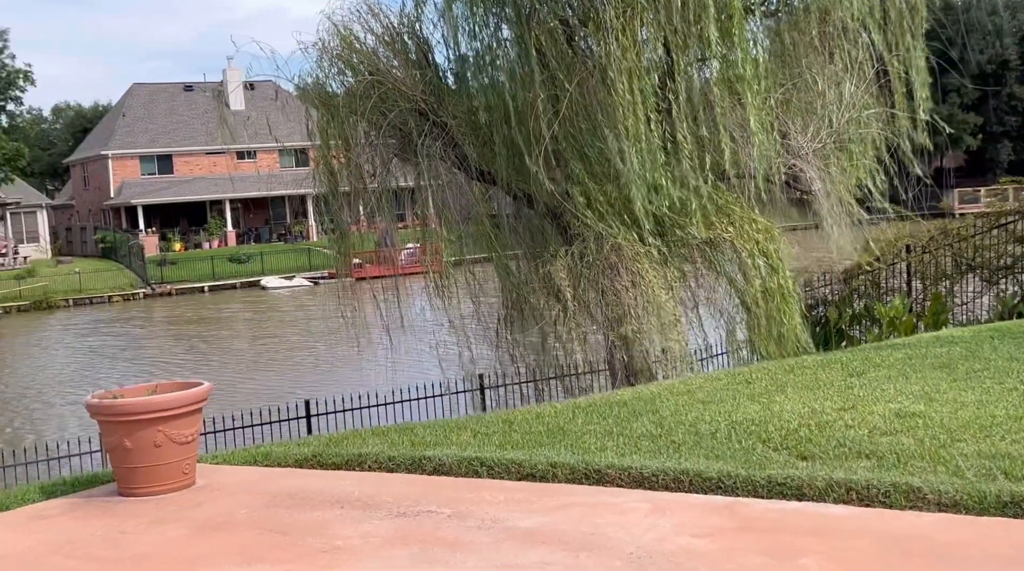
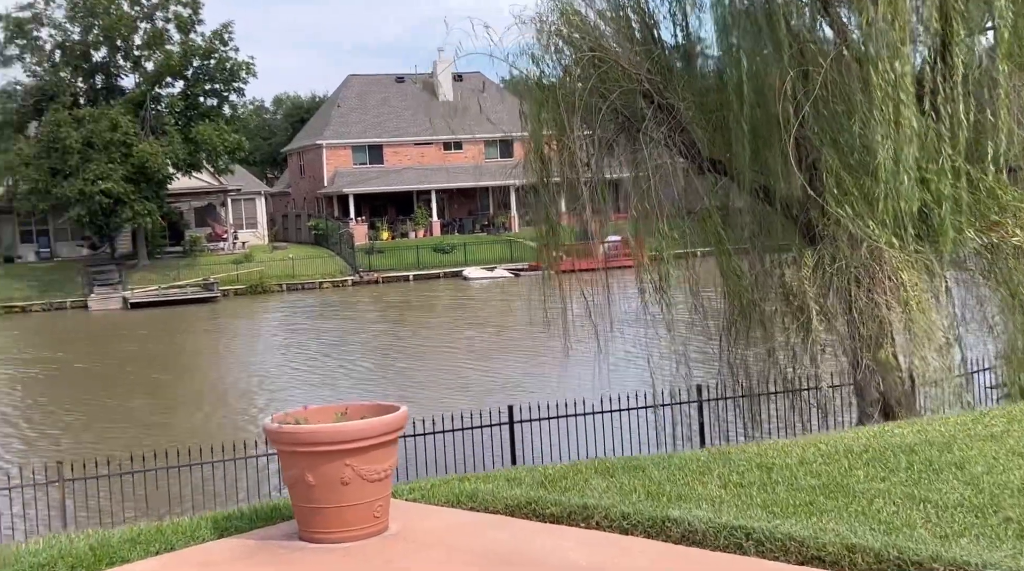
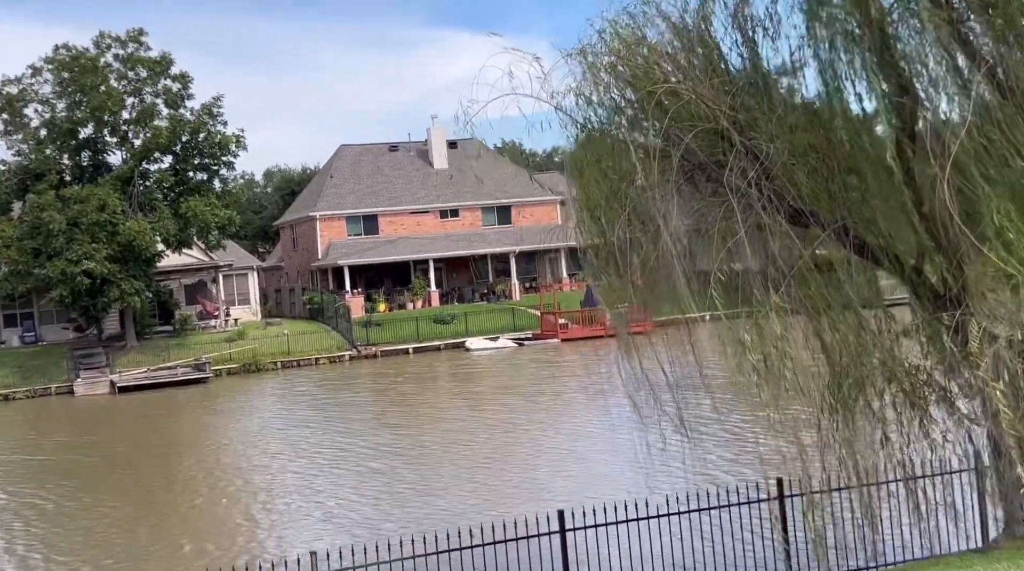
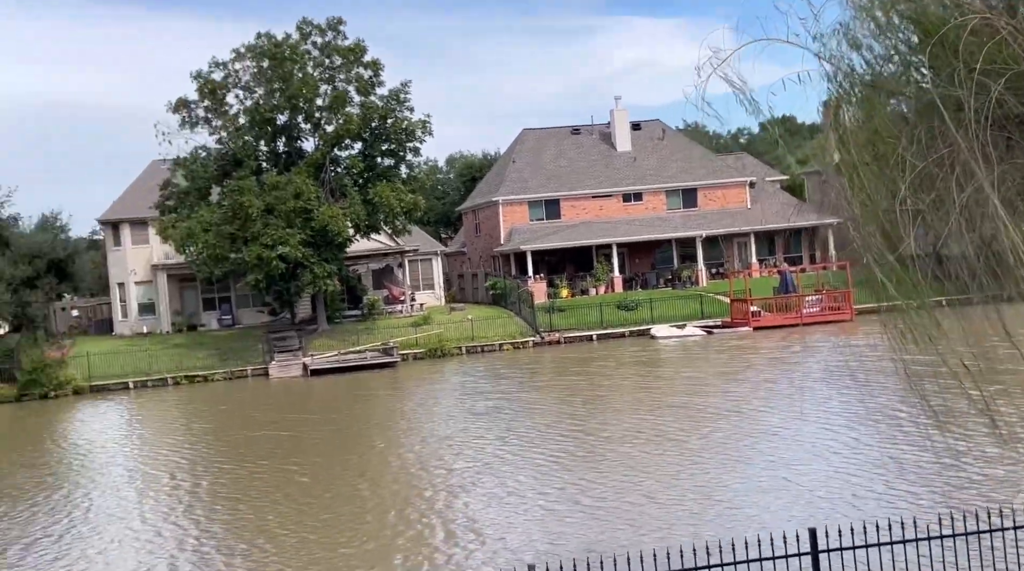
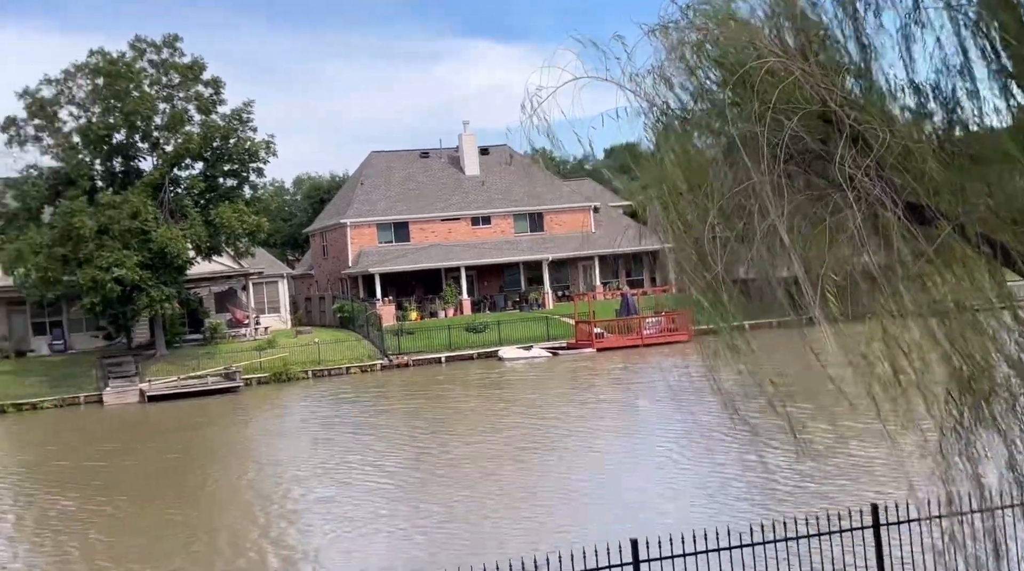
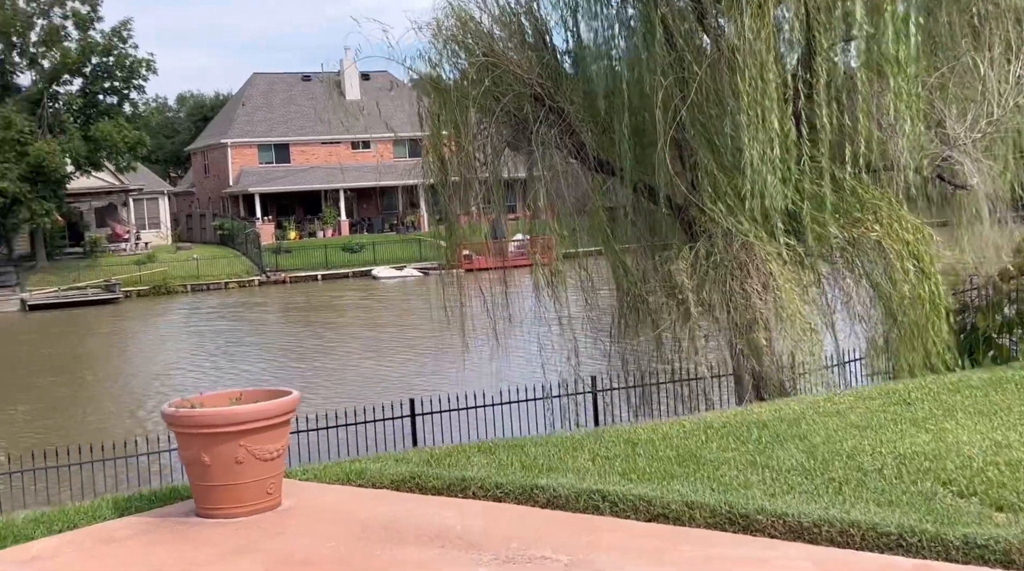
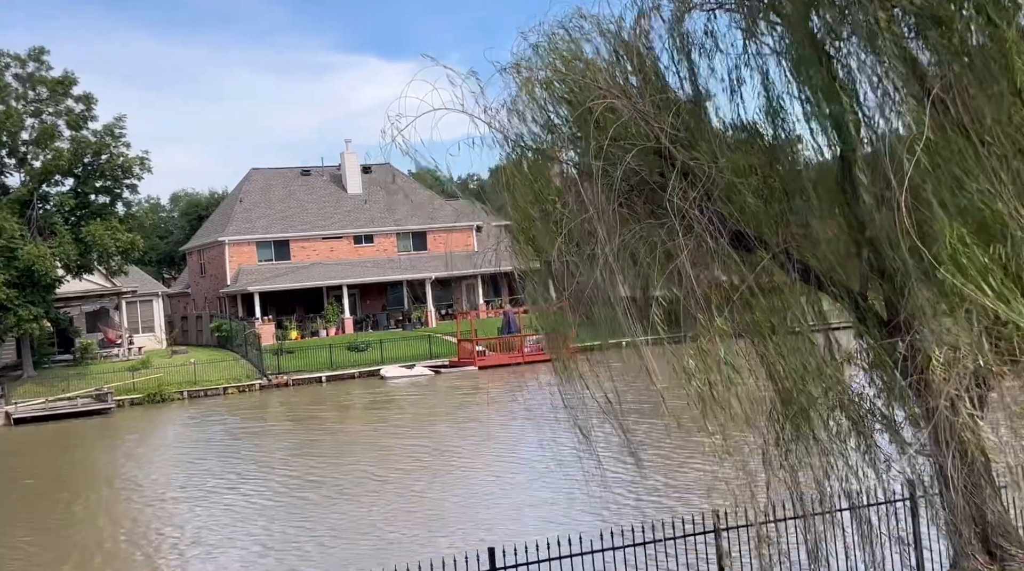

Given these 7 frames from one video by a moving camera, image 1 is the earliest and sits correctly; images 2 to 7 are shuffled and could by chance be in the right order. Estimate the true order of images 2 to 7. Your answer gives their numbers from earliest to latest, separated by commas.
6, 2, 3, 7, 5, 4
